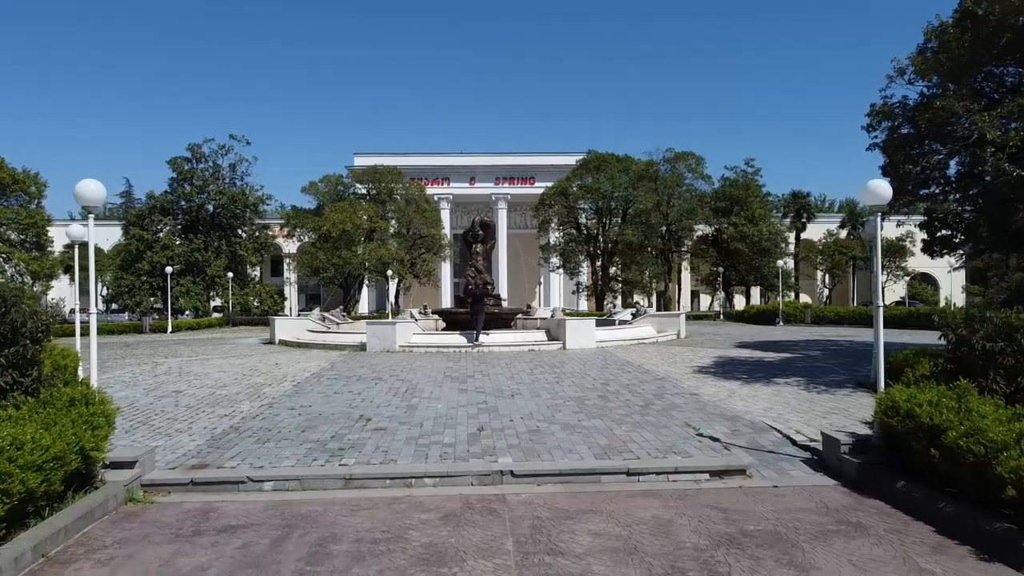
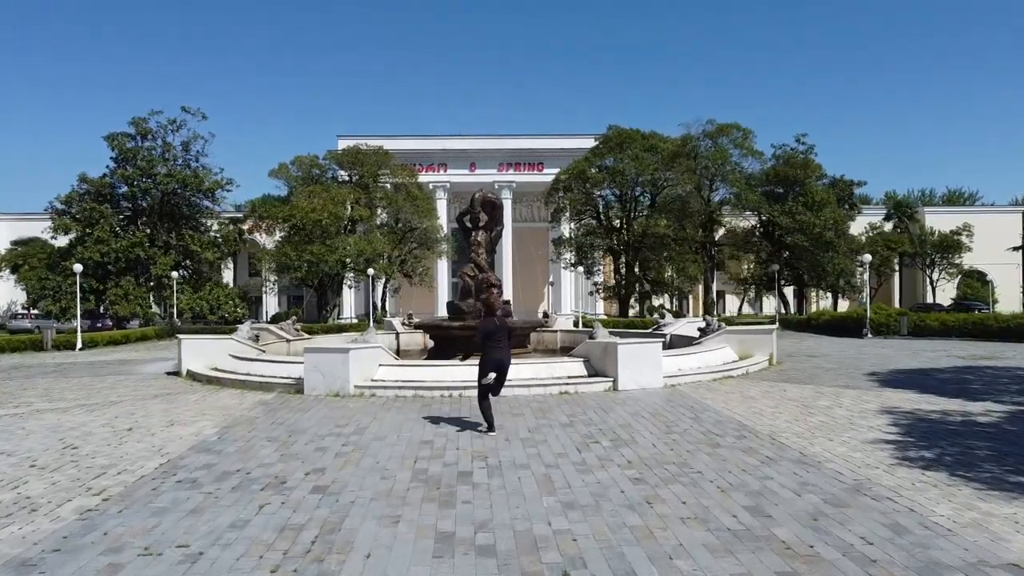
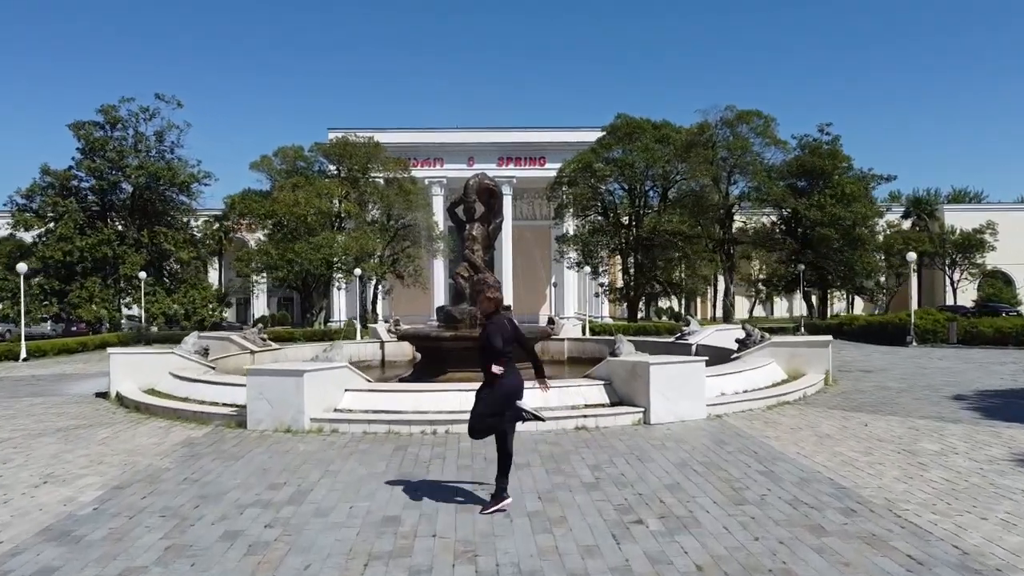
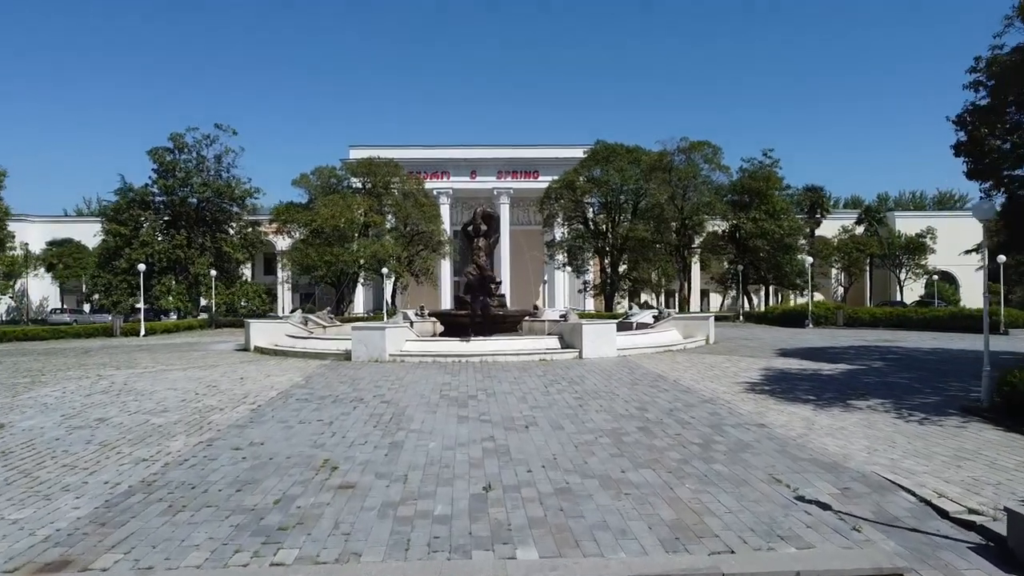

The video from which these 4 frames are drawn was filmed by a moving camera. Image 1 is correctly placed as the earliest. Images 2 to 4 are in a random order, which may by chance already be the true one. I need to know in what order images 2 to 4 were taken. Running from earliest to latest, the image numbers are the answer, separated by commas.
4, 2, 3
